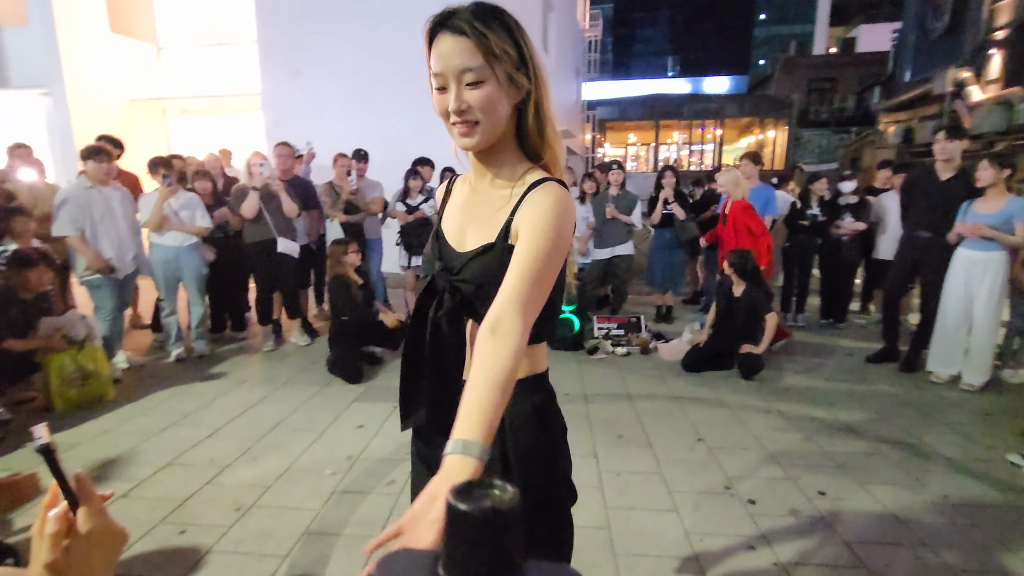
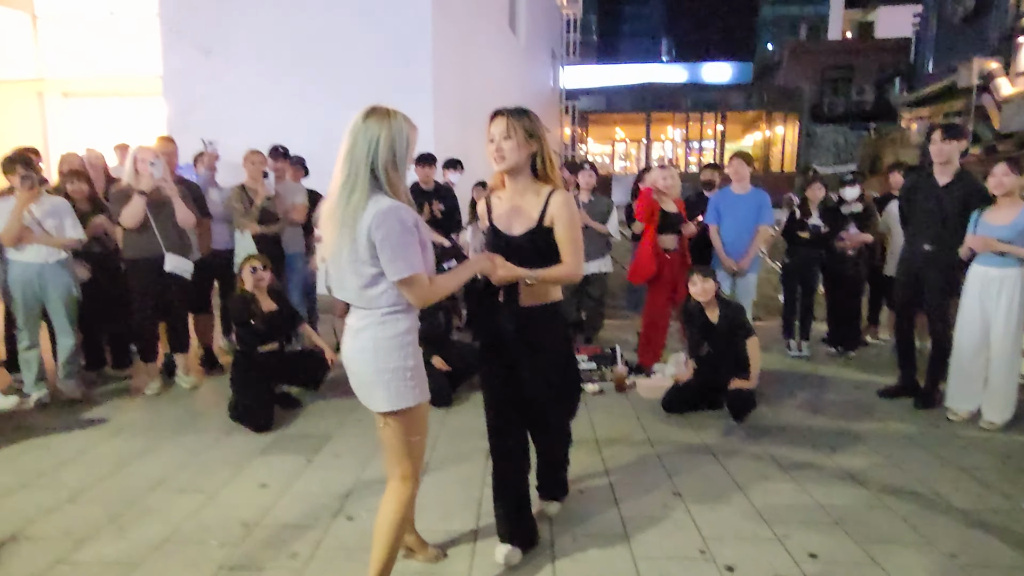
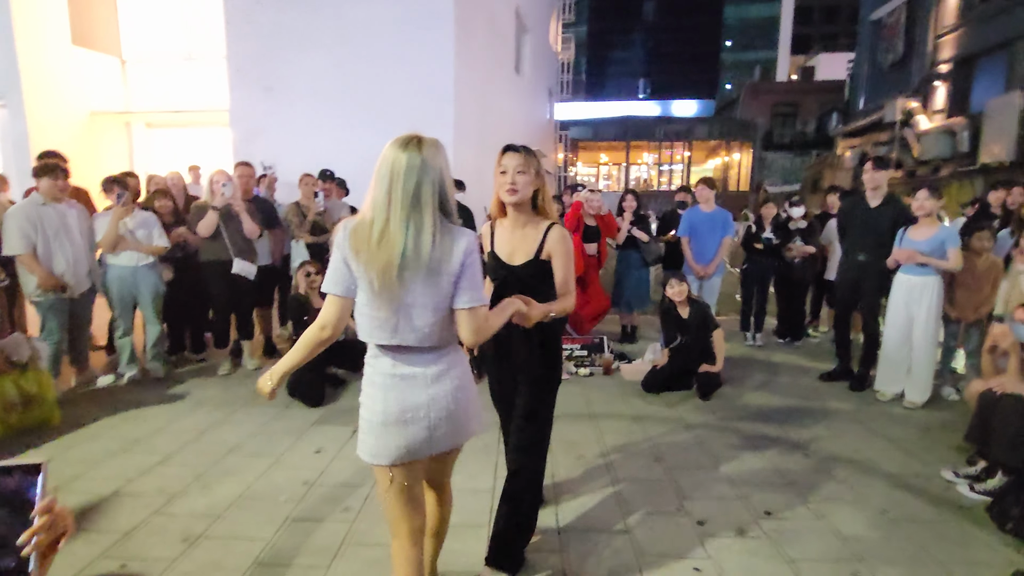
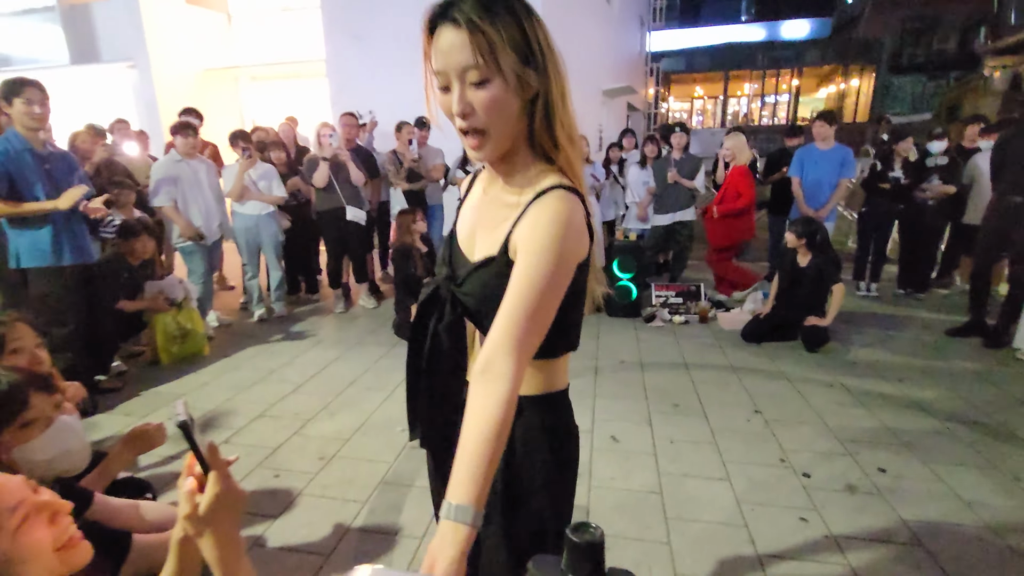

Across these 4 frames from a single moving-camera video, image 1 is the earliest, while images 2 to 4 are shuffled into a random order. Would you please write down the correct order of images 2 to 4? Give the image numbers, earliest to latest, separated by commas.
4, 3, 2
